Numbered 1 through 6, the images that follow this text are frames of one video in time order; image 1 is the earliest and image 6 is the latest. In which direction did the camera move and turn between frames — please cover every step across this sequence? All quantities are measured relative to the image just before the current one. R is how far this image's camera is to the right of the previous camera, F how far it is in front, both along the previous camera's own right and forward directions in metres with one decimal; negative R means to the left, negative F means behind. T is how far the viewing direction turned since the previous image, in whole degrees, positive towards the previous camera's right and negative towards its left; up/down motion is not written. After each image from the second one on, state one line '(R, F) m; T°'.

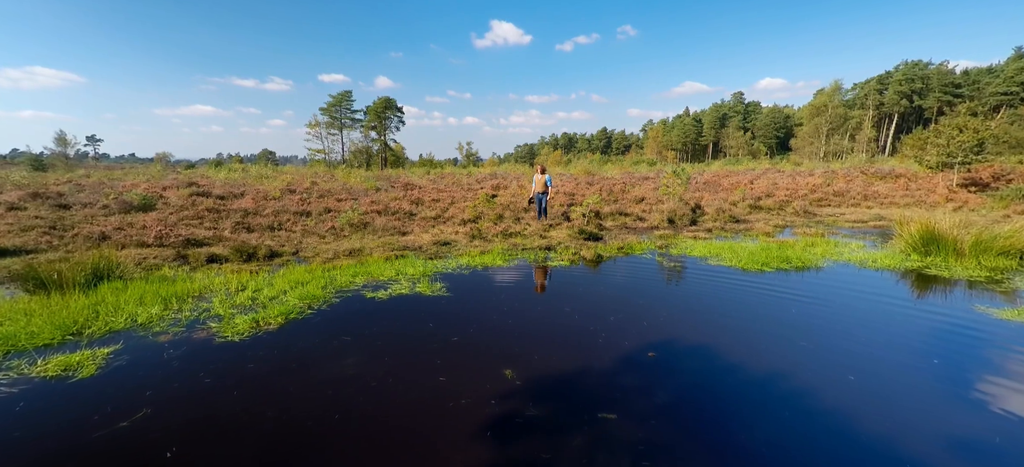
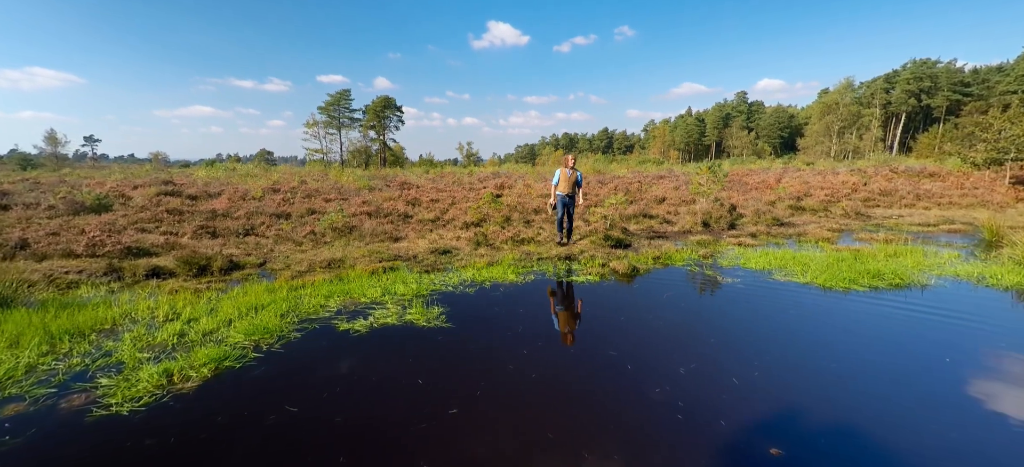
(-0.3, +1.9) m; 0°
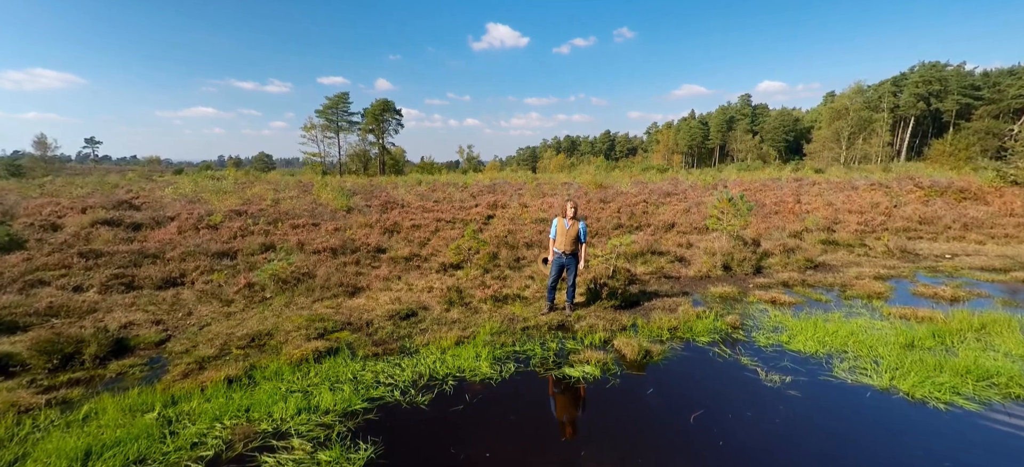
(+0.4, +2.0) m; 0°
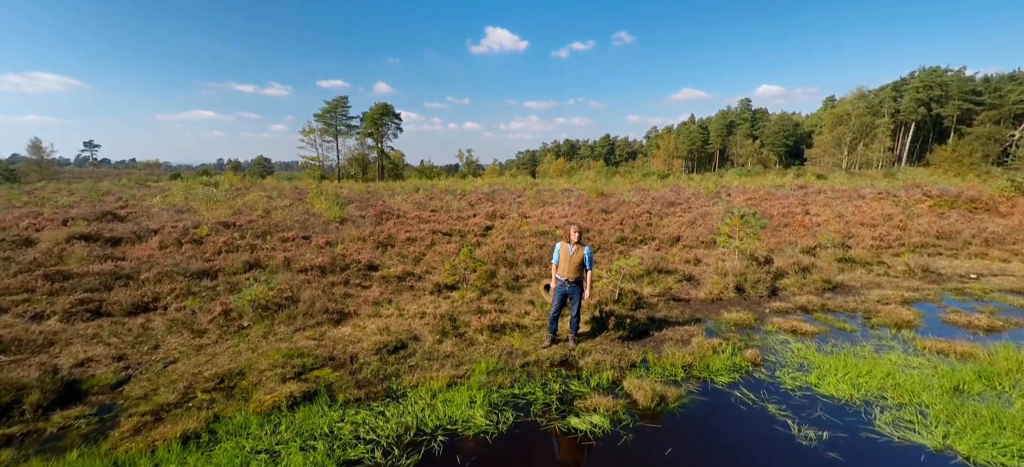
(0.0, +0.7) m; 0°
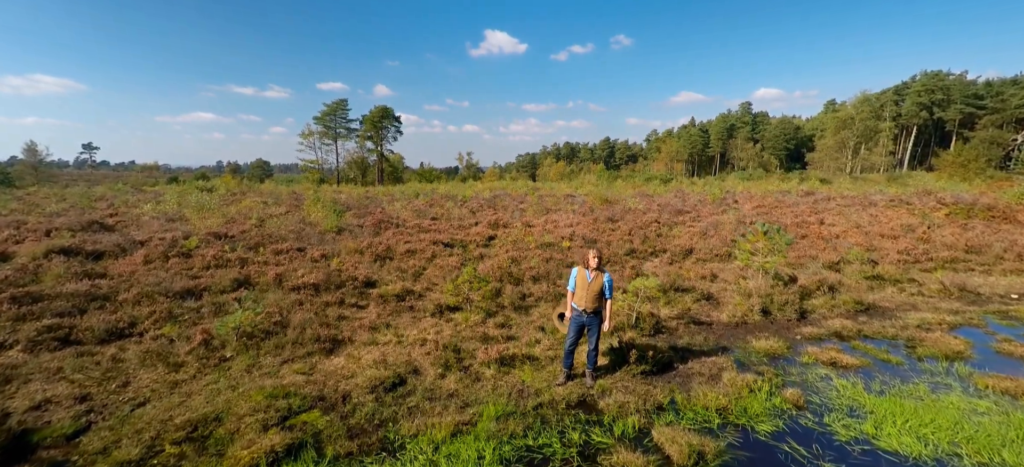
(-0.2, +0.7) m; 0°
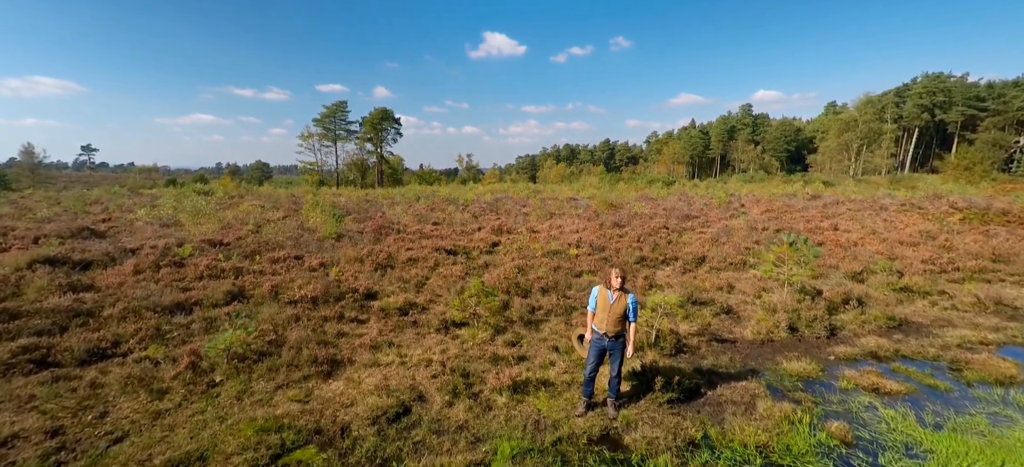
(-0.2, +0.6) m; 0°
